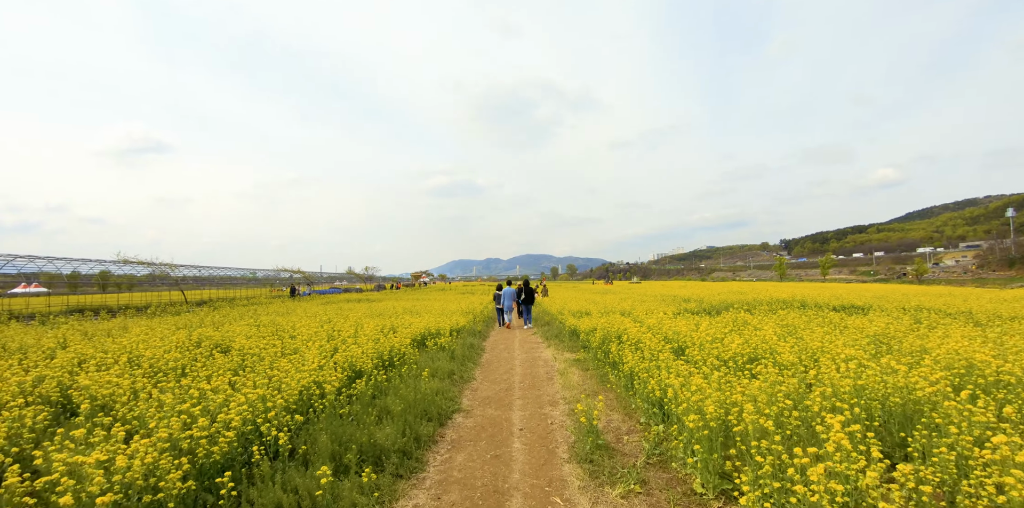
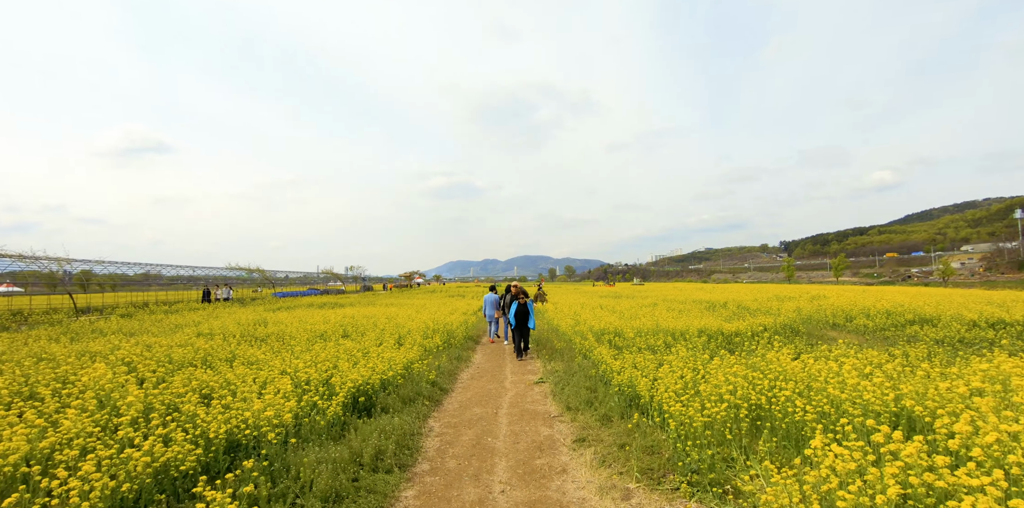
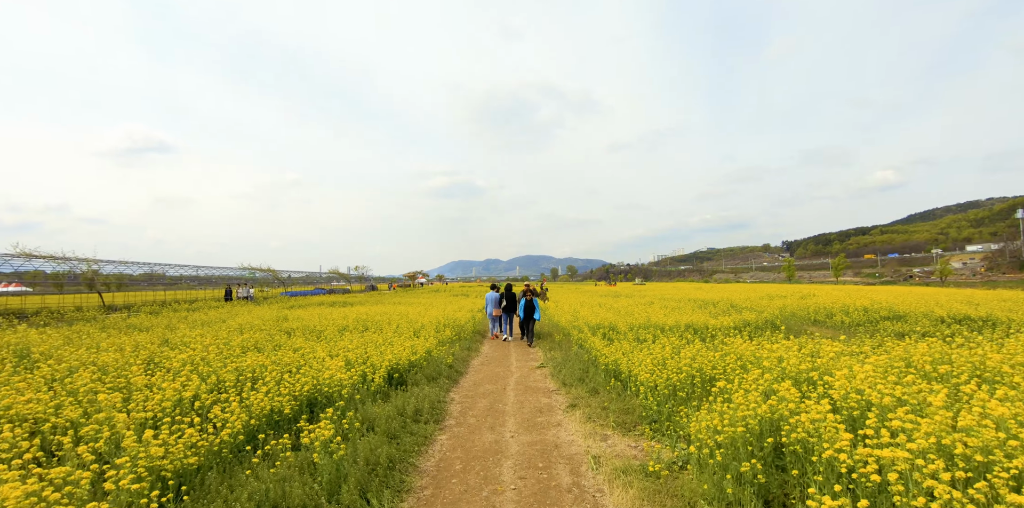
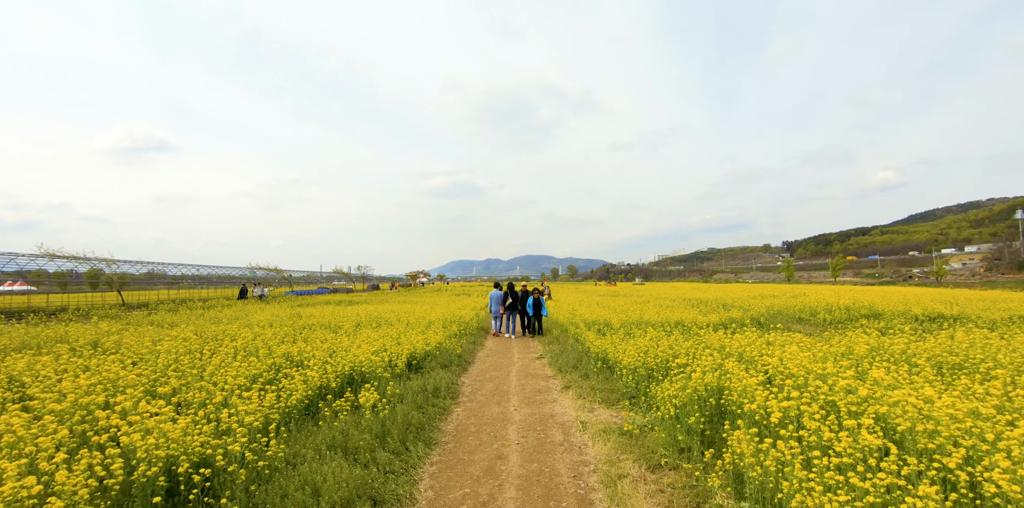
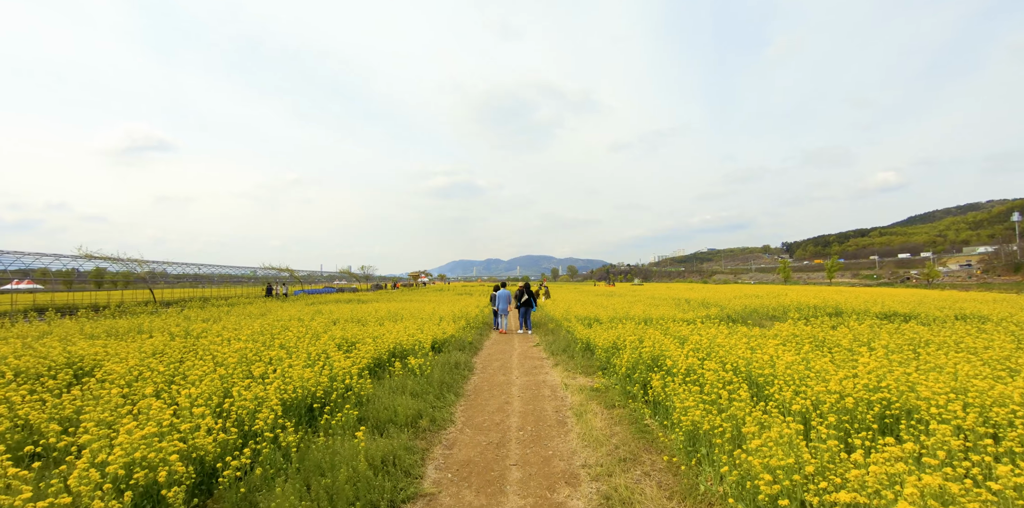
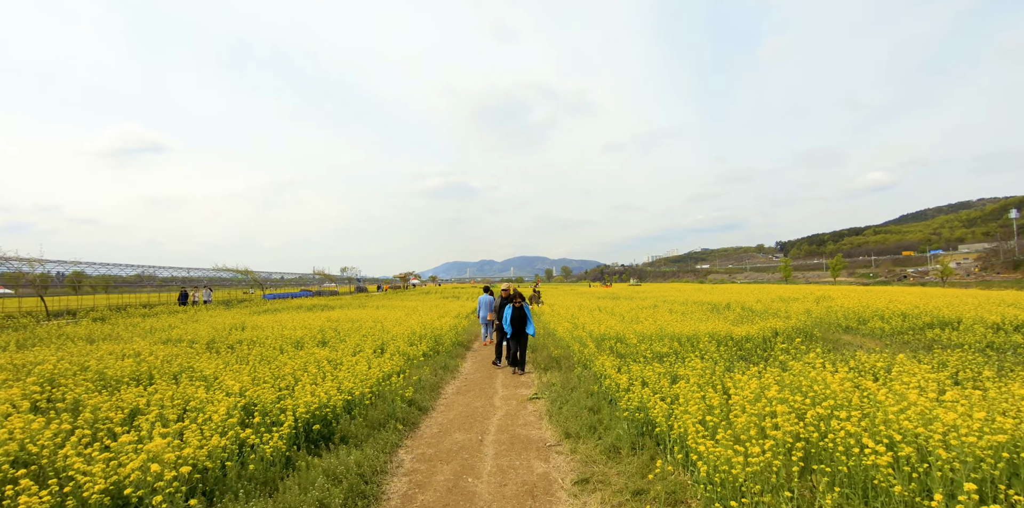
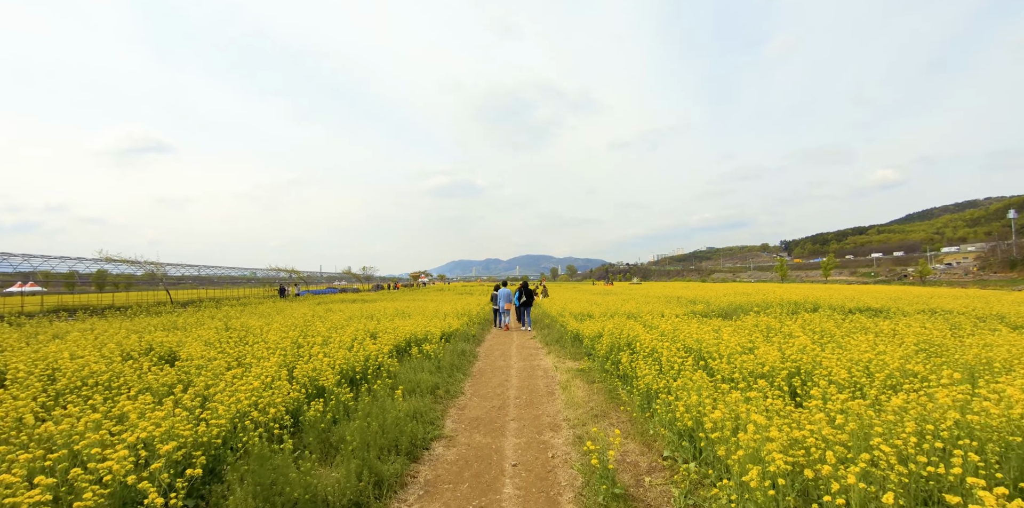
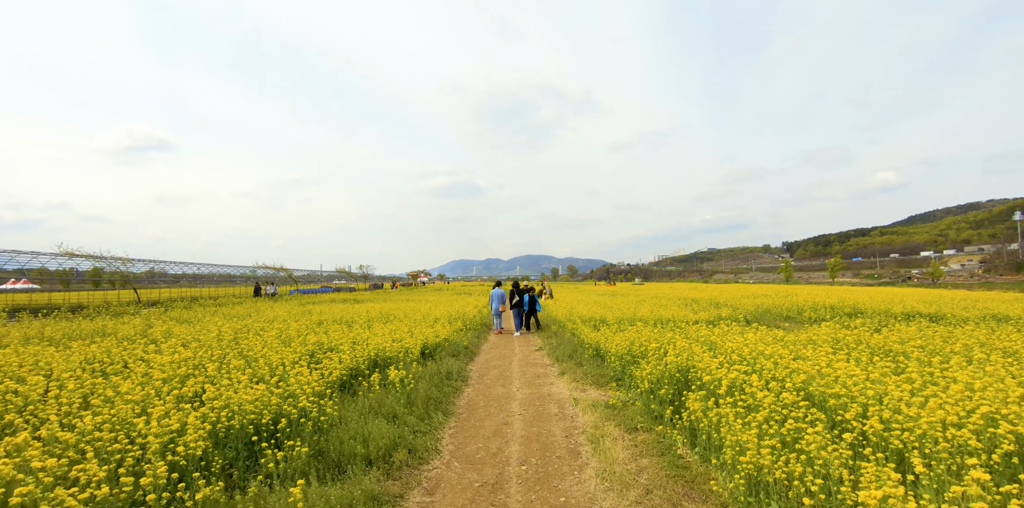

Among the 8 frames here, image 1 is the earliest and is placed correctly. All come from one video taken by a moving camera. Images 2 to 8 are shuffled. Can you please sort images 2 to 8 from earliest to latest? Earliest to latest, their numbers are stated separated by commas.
7, 5, 8, 4, 3, 2, 6
